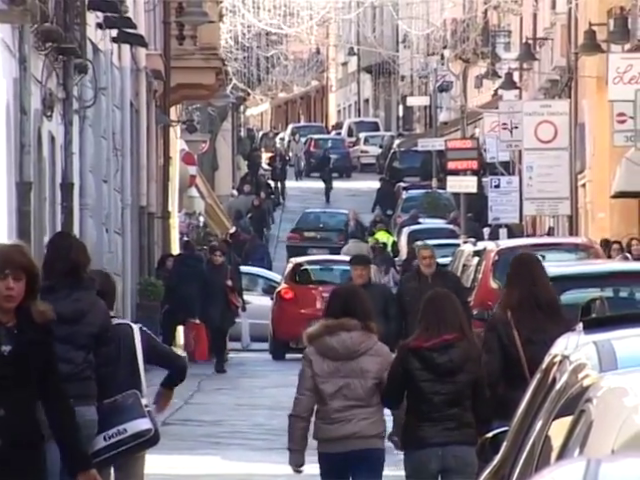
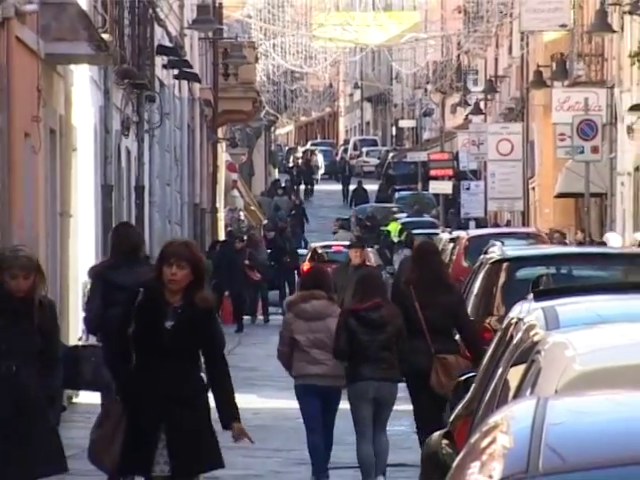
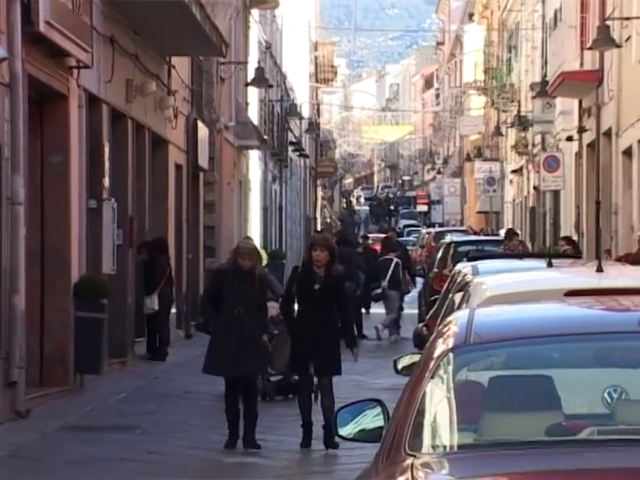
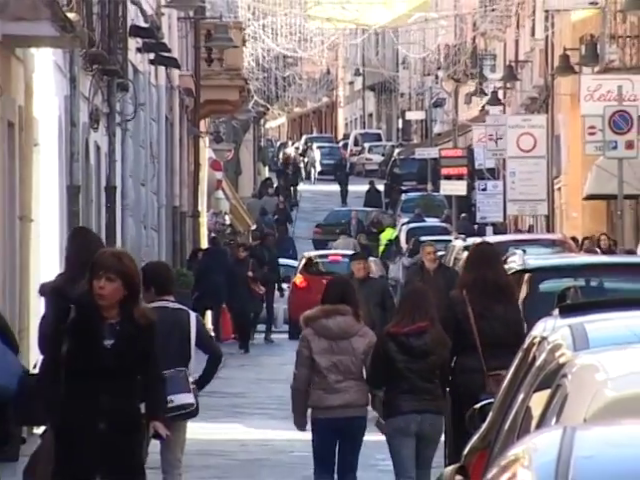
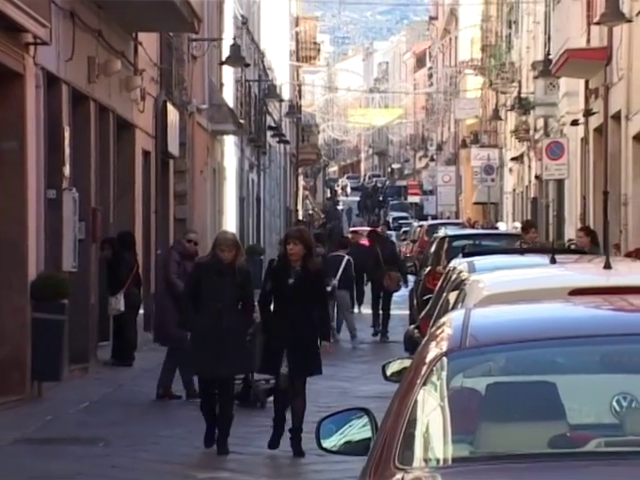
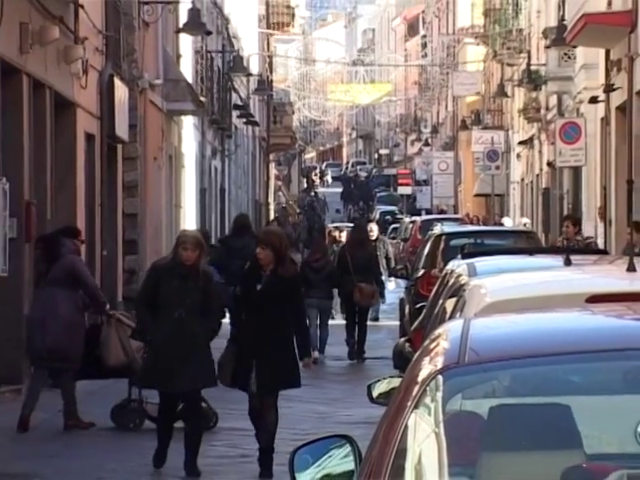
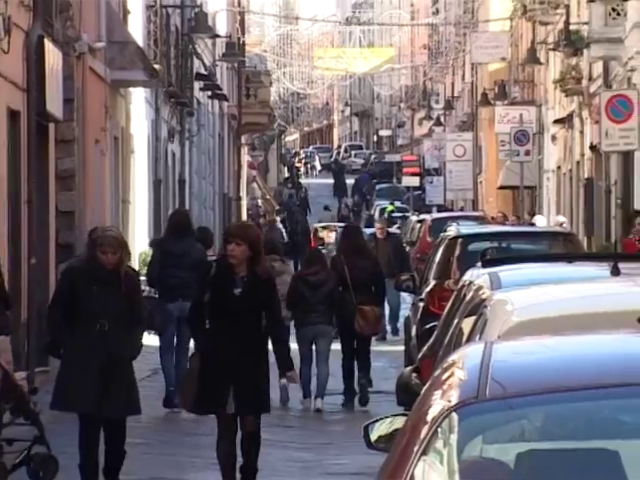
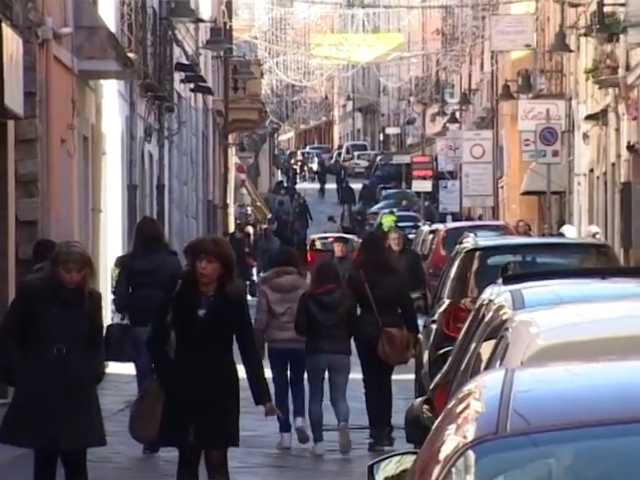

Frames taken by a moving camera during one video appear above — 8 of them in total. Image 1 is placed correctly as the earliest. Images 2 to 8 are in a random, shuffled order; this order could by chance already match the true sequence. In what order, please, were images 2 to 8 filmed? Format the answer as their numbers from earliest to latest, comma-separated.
4, 2, 8, 7, 6, 5, 3
